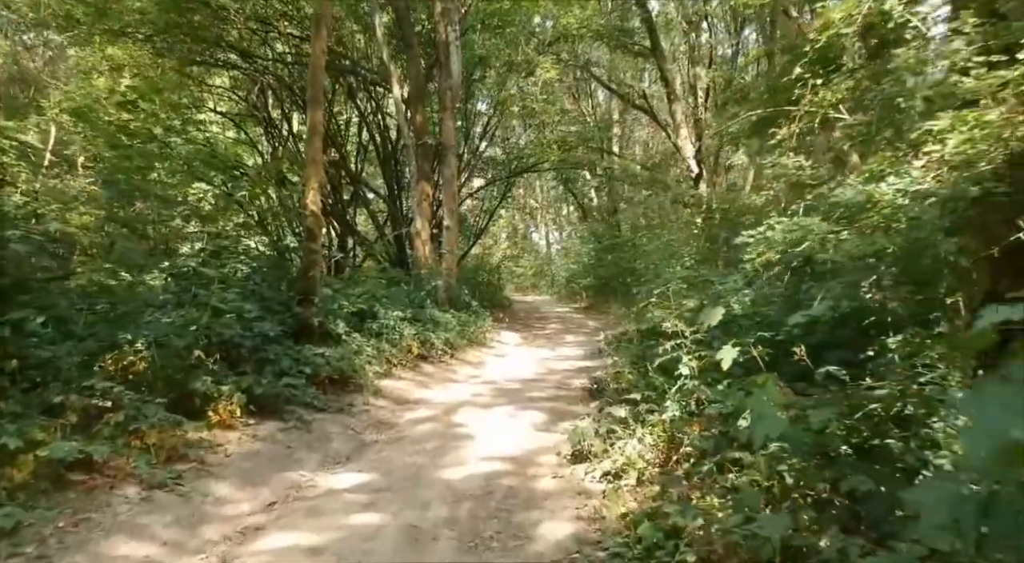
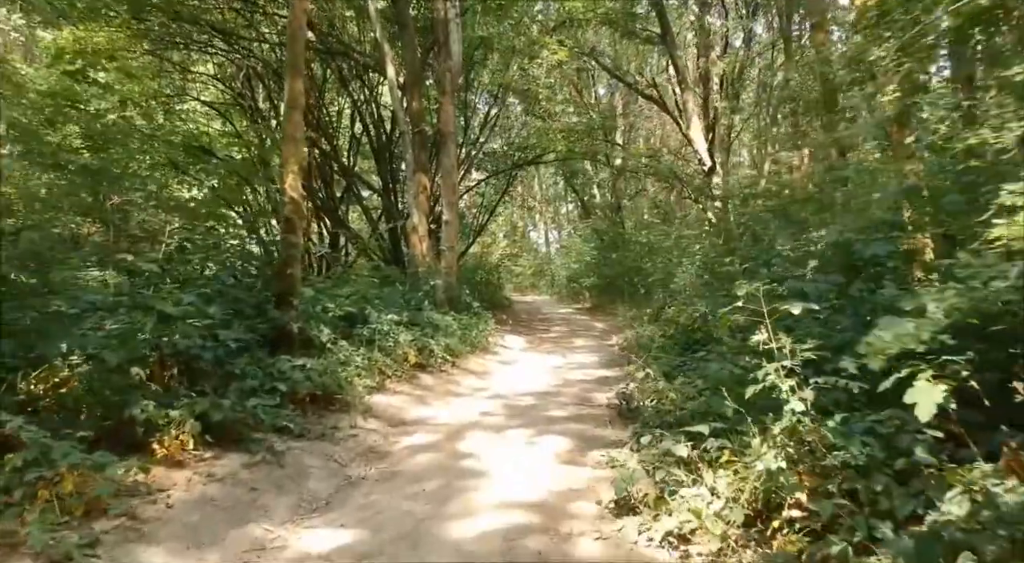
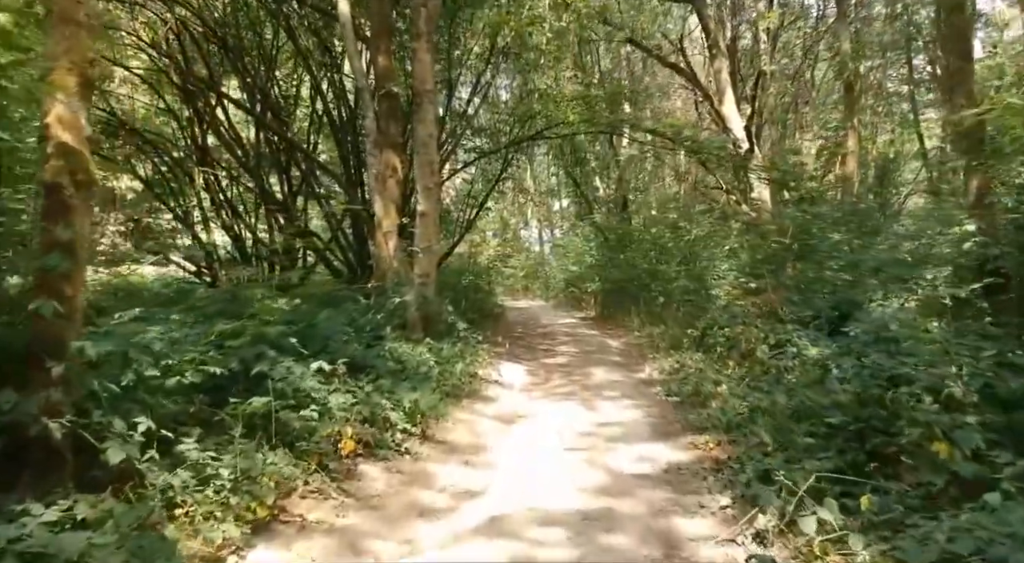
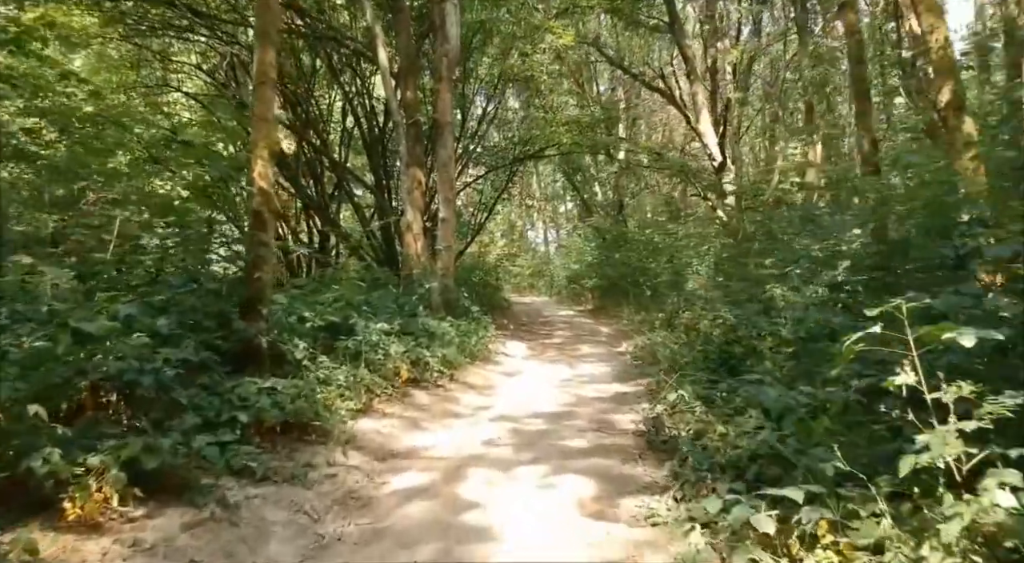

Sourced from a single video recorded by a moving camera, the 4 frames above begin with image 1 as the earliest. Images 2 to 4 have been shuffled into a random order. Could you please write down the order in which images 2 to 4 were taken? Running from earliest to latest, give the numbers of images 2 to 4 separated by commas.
2, 4, 3
